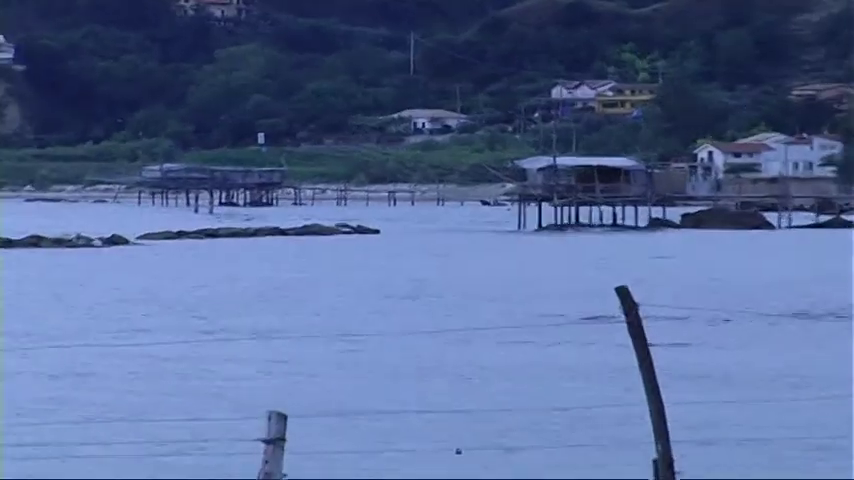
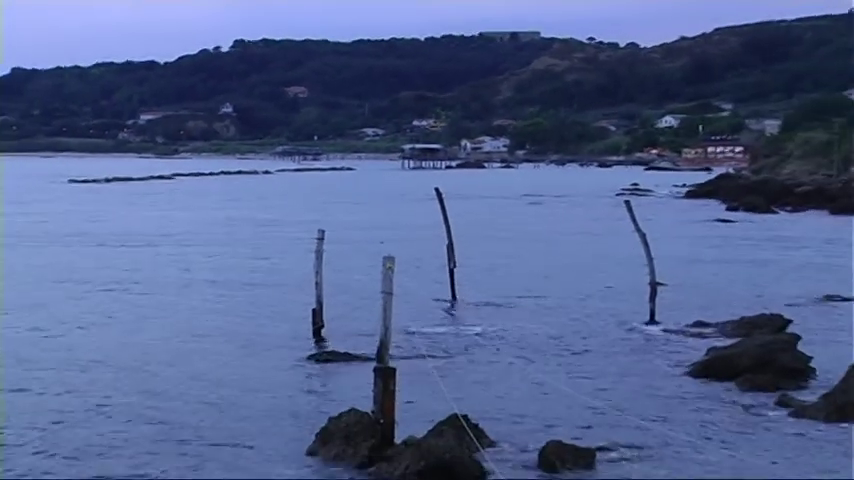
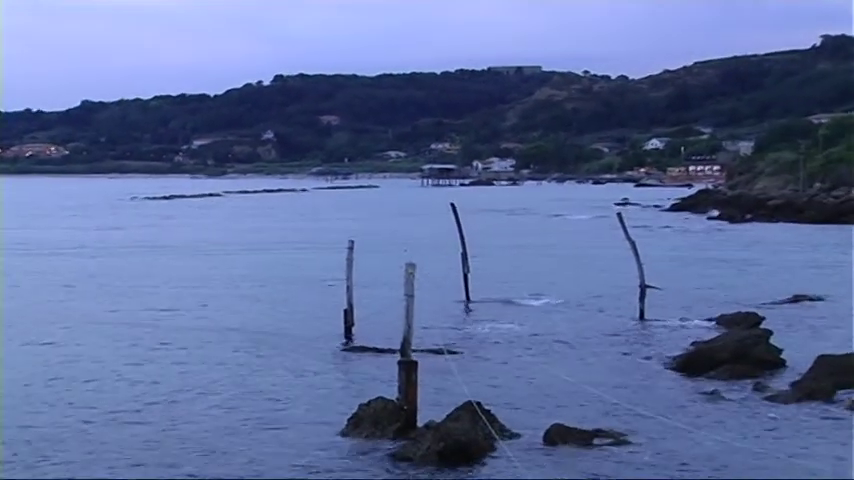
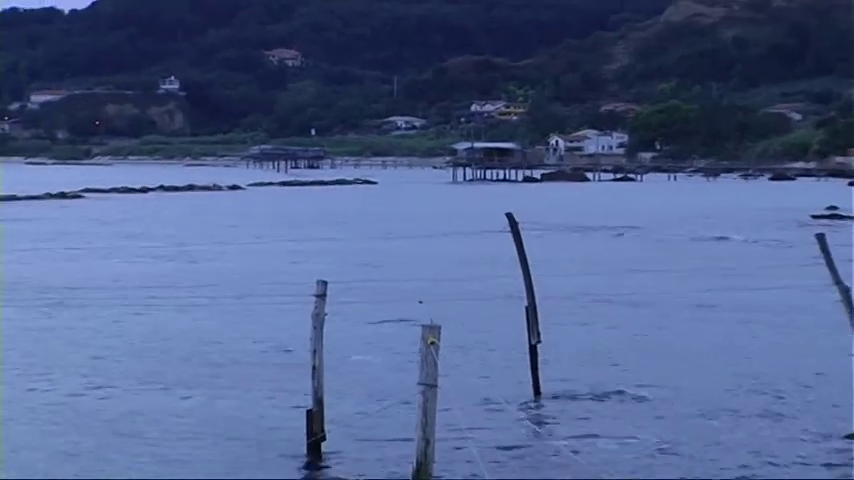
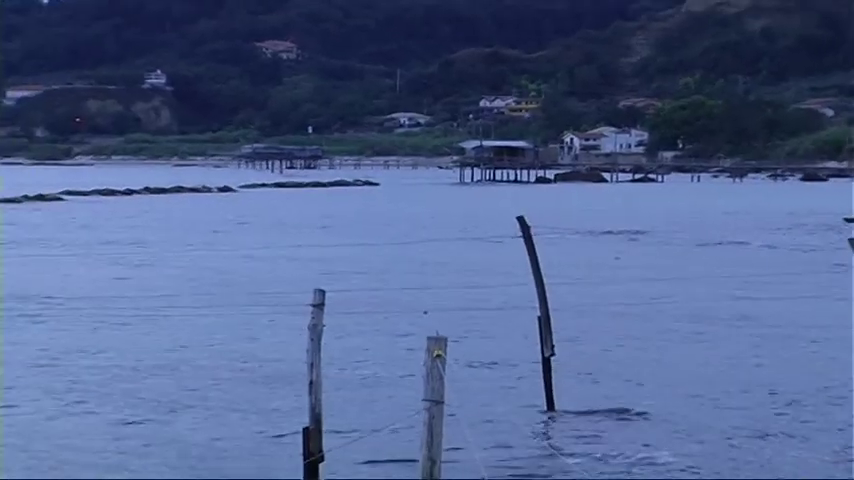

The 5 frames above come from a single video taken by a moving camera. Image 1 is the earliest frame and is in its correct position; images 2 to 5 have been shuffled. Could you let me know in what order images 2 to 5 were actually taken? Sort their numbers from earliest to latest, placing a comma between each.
5, 4, 2, 3
